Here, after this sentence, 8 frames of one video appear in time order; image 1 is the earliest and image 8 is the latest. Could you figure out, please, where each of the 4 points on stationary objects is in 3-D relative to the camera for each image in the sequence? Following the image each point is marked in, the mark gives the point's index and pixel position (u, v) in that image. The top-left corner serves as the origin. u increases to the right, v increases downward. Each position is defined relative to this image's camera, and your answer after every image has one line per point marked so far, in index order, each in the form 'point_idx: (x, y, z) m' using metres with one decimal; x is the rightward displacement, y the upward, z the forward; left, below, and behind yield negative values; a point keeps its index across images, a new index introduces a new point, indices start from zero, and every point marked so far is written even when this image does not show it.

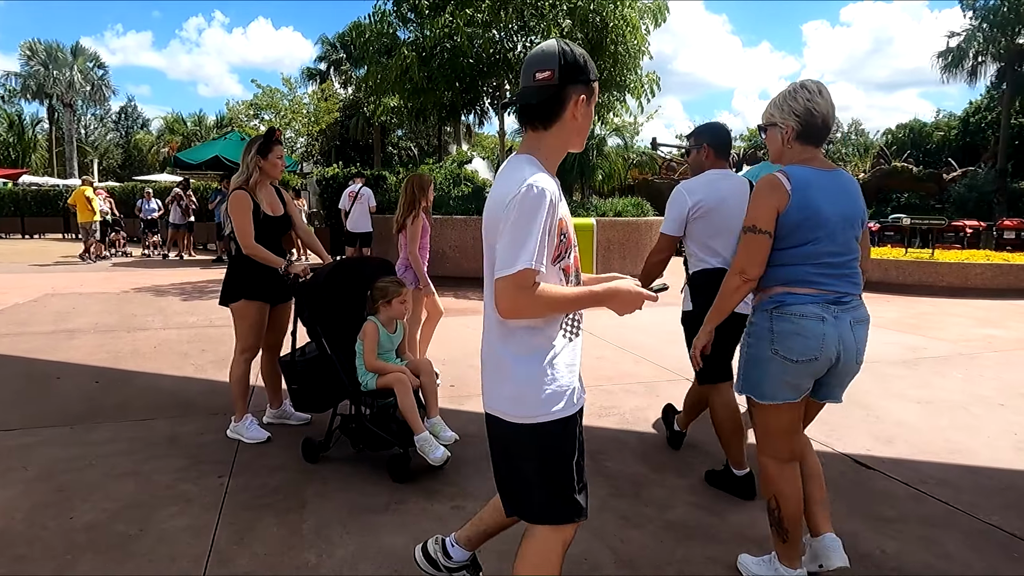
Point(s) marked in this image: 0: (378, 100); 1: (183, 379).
0: (-3.0, +4.2, +14.9) m
1: (-2.5, -0.7, +5.0) m
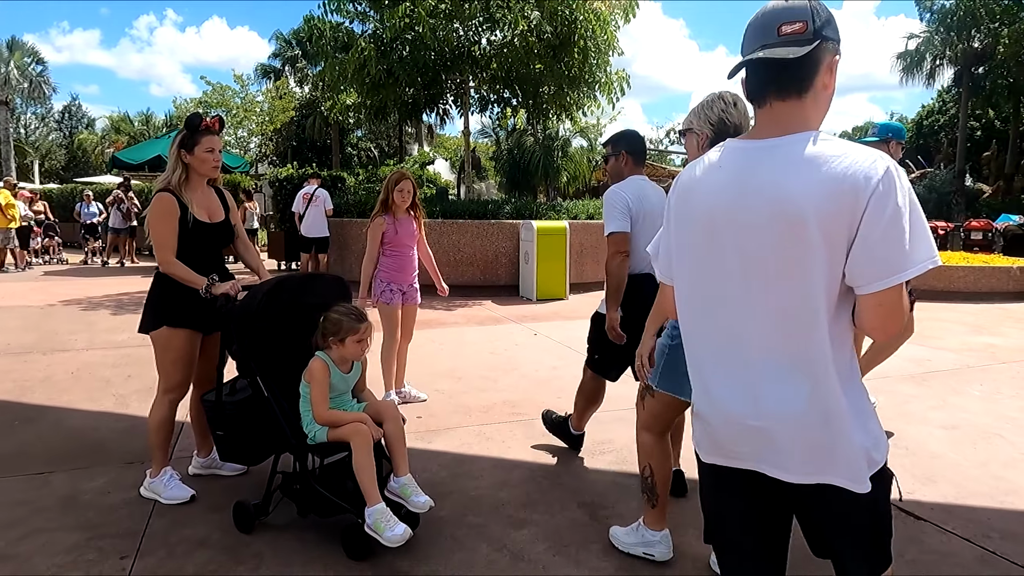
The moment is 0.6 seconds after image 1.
0: (-3.7, +4.0, +14.1) m
1: (-2.6, -0.8, +4.2) m
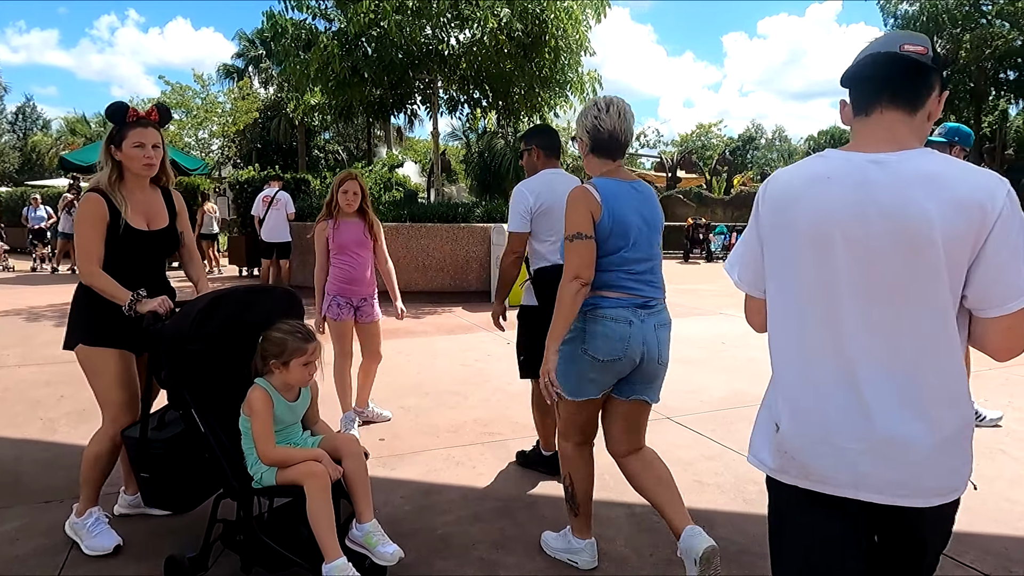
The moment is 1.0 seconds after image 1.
0: (-4.3, +3.9, +13.6) m
1: (-2.8, -0.9, +3.8) m
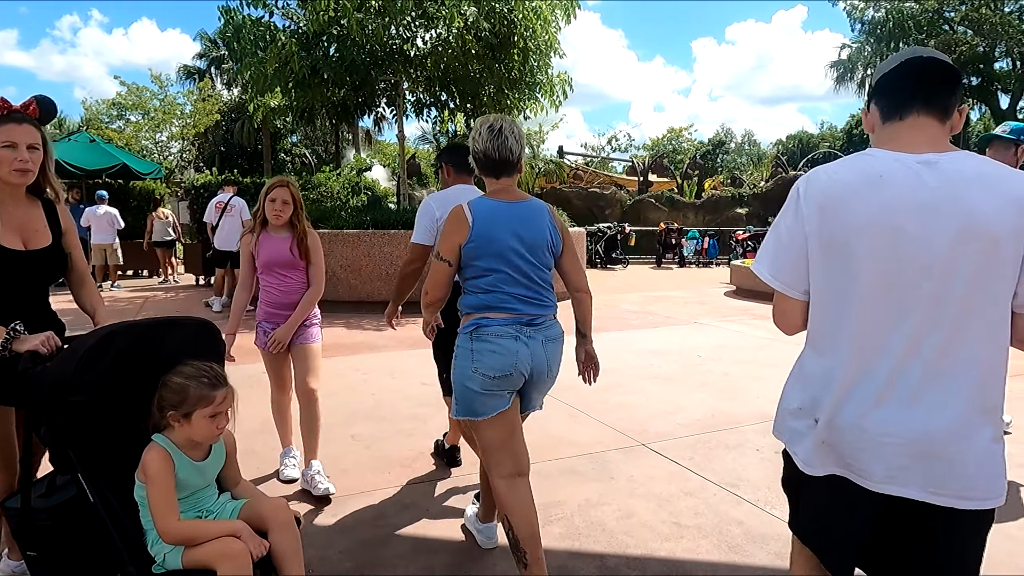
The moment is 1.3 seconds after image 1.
0: (-4.9, +3.7, +13.0) m
1: (-3.0, -1.0, +3.3) m
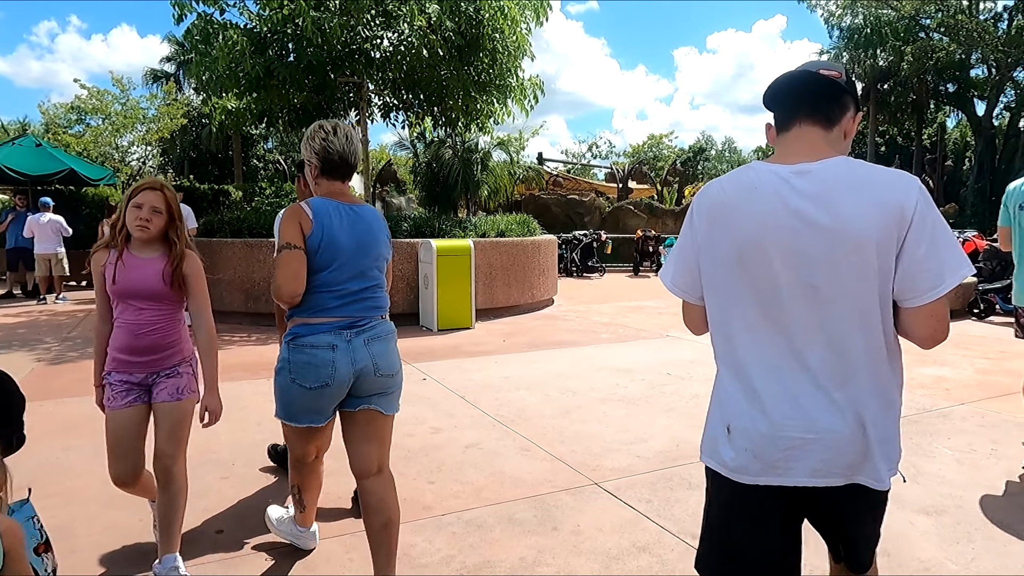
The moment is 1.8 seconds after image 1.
0: (-5.5, +3.5, +12.5) m
1: (-3.3, -1.1, +2.7) m
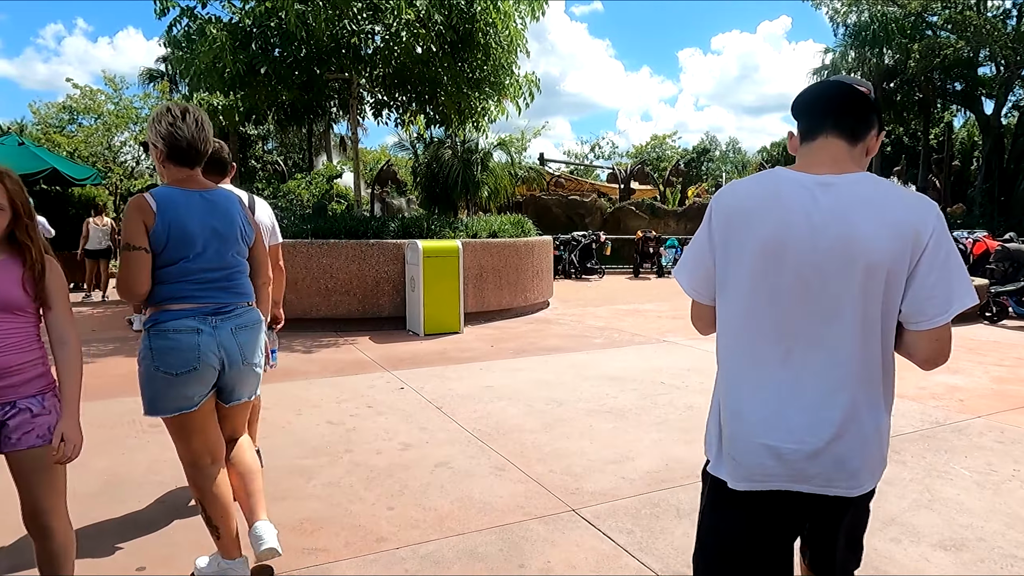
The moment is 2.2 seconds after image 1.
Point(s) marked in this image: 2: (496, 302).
0: (-5.6, +3.5, +12.2) m
1: (-3.4, -1.1, +2.4) m
2: (-0.2, -0.2, +9.2) m
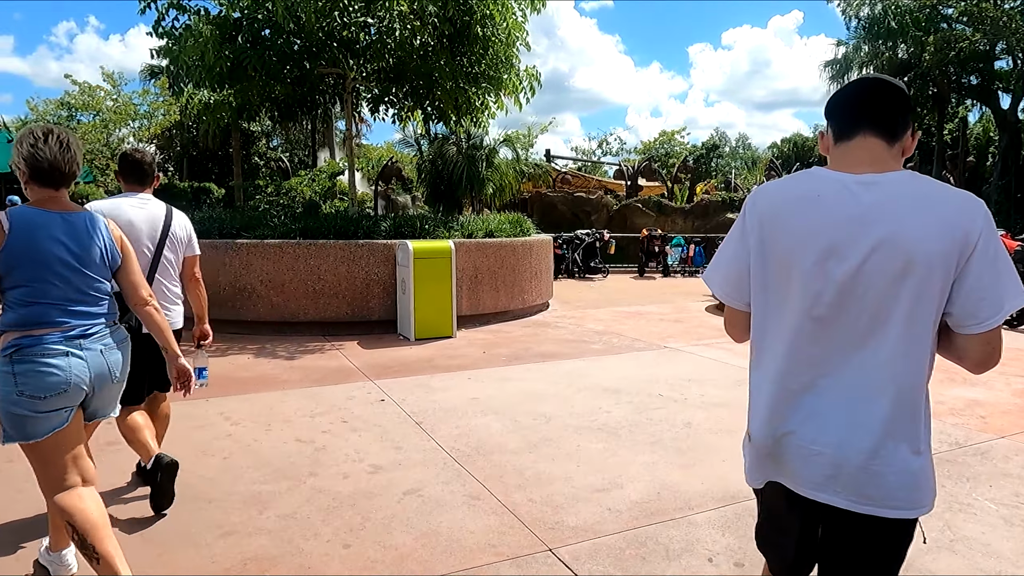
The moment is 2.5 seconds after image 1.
0: (-5.6, +3.5, +11.9) m
1: (-3.6, -1.2, +2.1) m
2: (-0.3, -0.2, +8.9) m
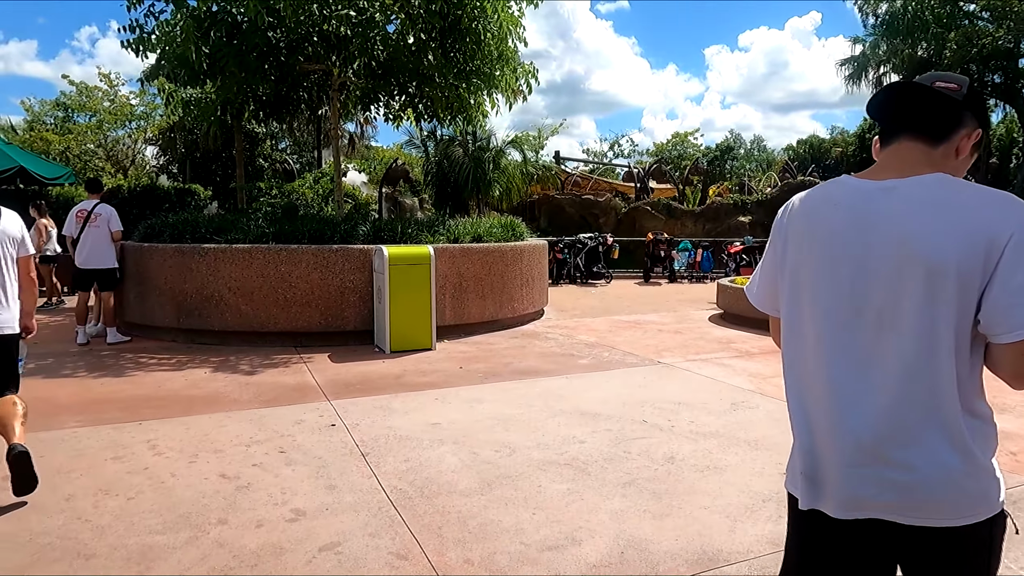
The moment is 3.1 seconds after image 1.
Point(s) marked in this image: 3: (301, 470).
0: (-5.7, +3.4, +11.5) m
1: (-3.9, -1.2, +1.6) m
2: (-0.4, -0.3, +8.4) m
3: (-1.2, -1.0, +3.8) m
